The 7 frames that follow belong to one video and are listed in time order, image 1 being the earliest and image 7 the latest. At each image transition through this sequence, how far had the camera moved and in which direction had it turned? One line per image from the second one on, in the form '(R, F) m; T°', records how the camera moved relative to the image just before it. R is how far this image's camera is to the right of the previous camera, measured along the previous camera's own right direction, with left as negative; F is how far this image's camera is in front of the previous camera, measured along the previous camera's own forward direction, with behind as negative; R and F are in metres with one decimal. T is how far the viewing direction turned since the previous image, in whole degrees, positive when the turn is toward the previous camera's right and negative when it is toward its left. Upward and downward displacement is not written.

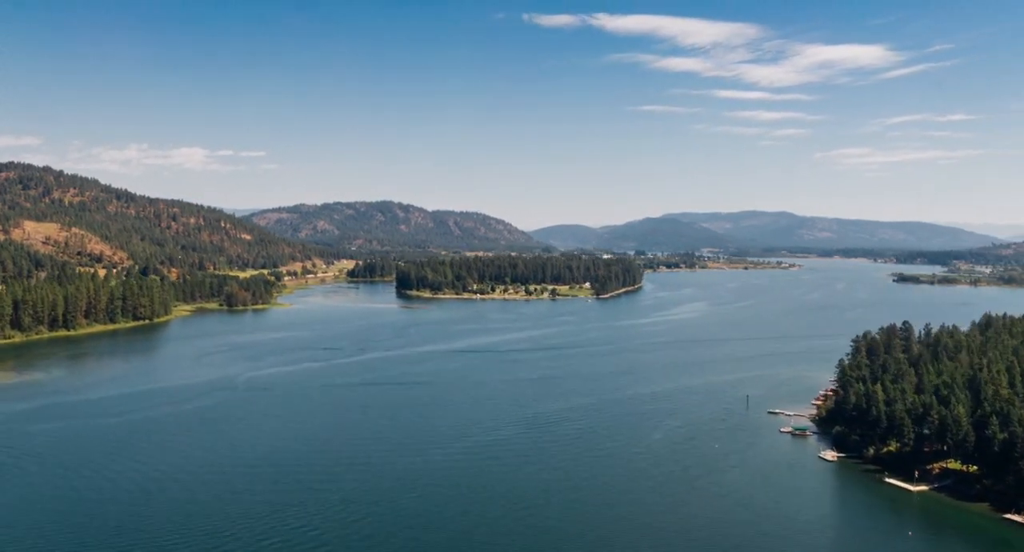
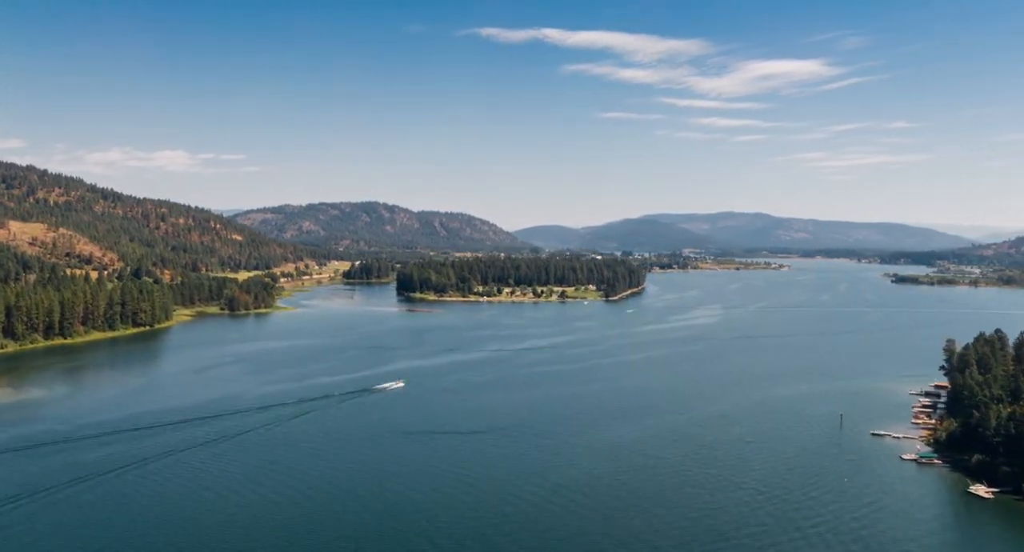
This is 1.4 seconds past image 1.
(-2.3, +2.9) m; +1°
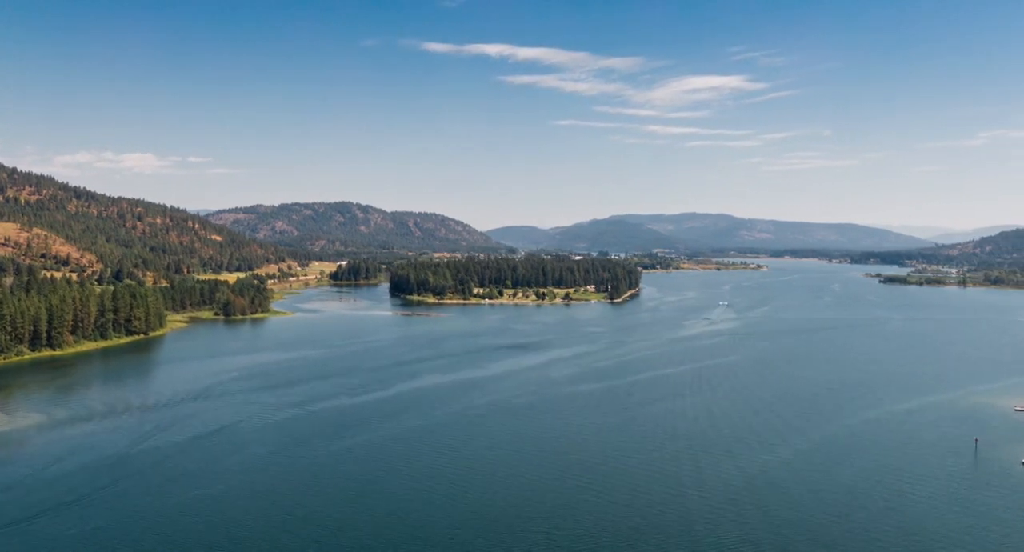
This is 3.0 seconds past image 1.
(-2.9, +3.4) m; +2°
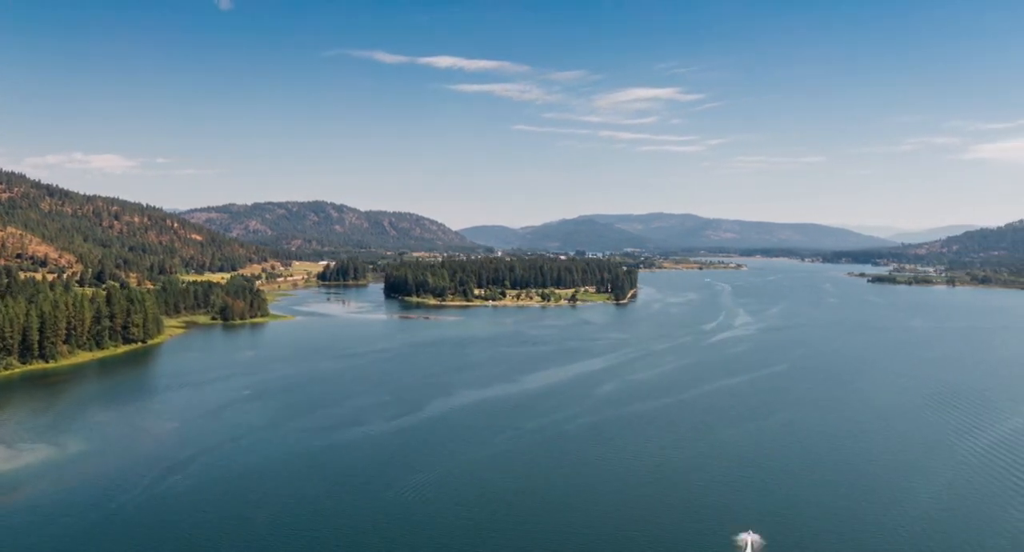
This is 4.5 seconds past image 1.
(-2.8, +3.2) m; +2°
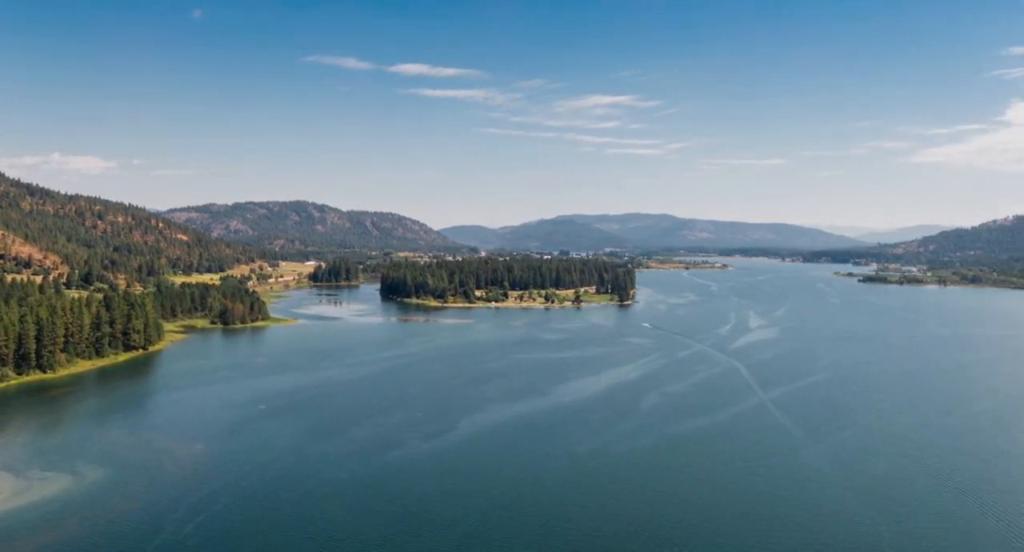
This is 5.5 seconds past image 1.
(-2.0, +2.1) m; +1°
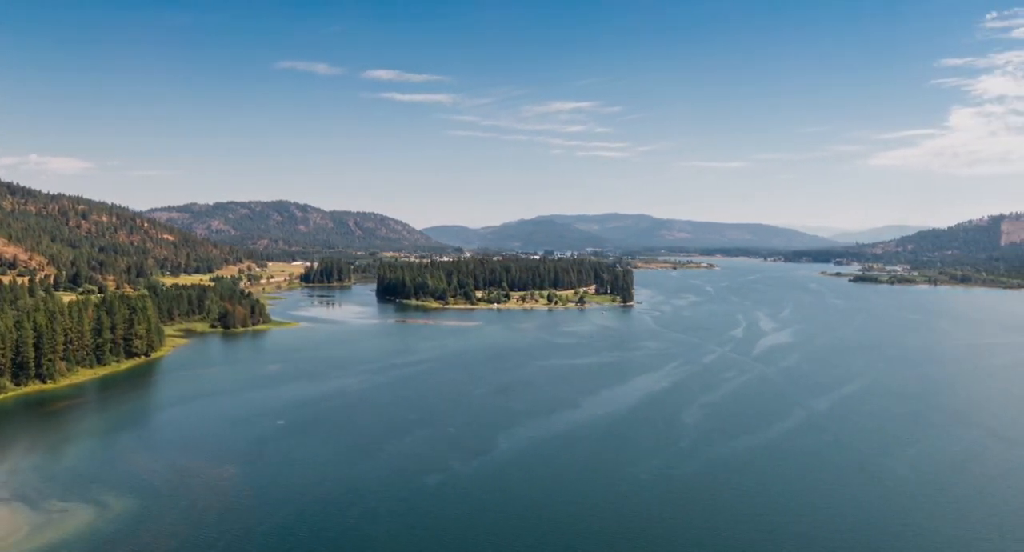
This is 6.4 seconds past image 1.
(-1.8, +1.8) m; +1°
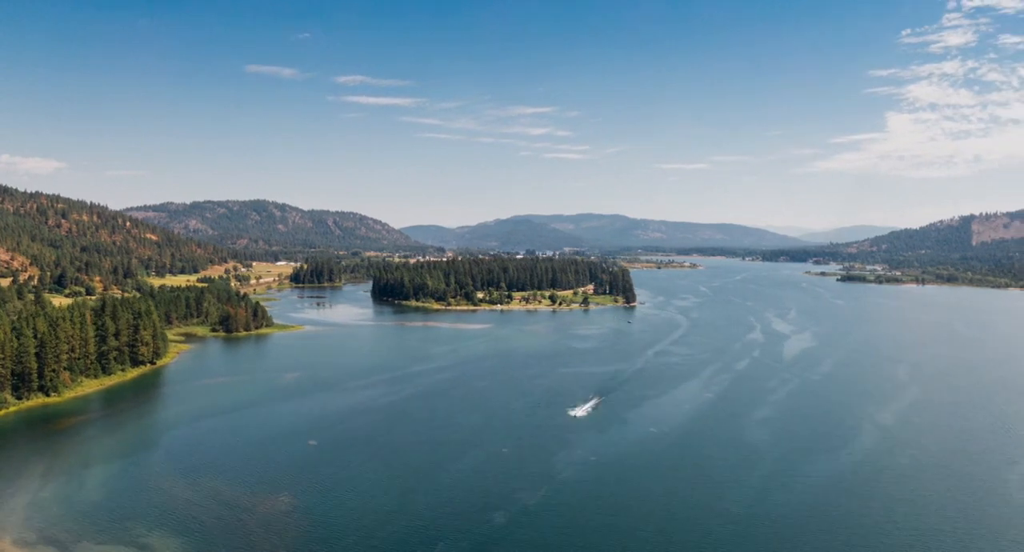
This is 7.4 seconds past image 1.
(-2.2, +2.0) m; +1°
